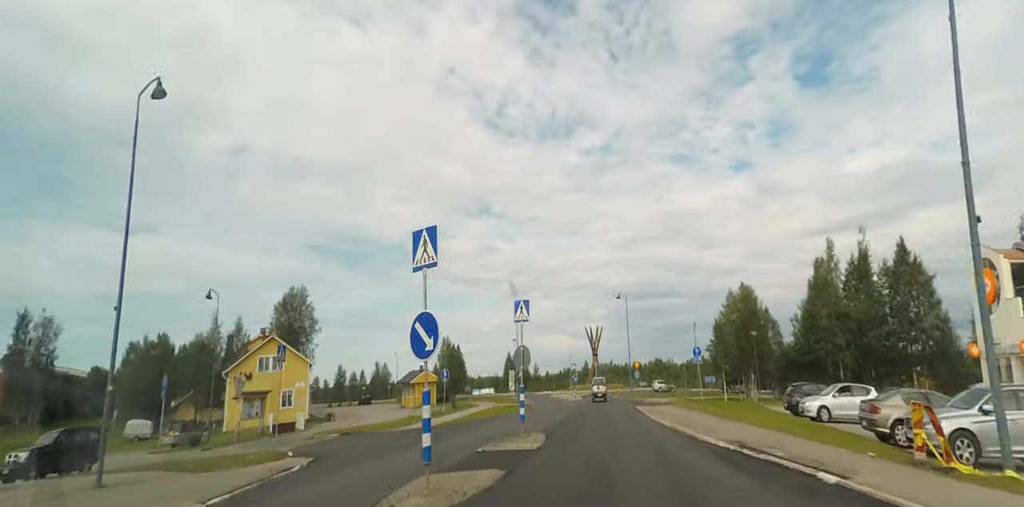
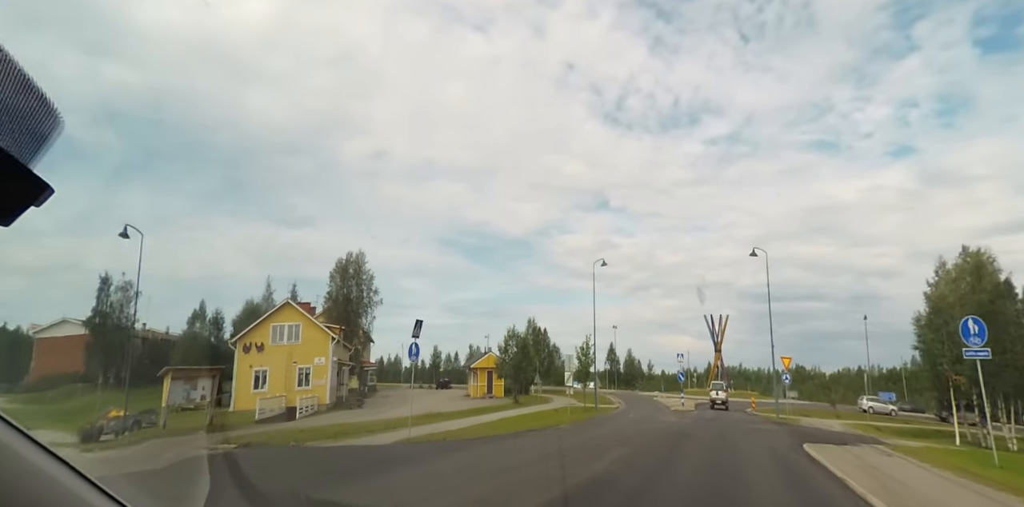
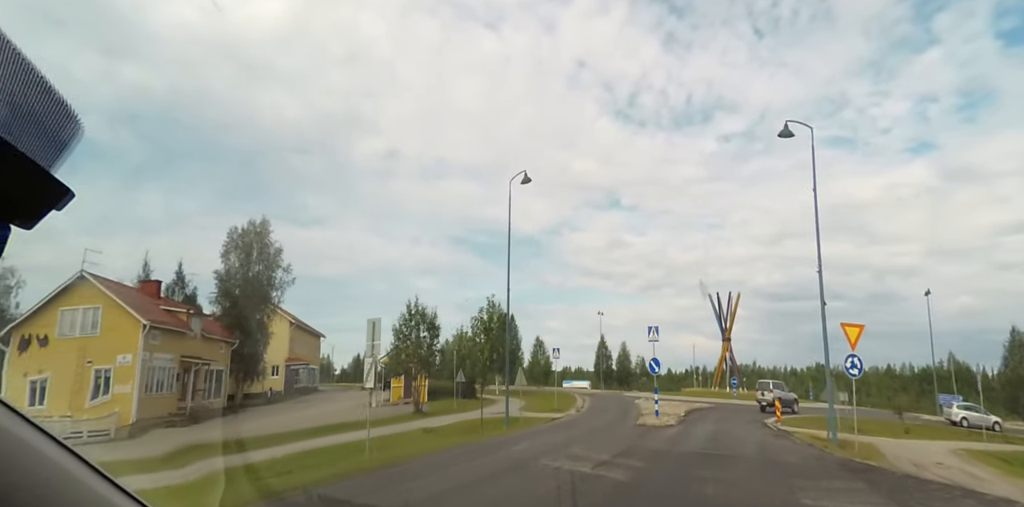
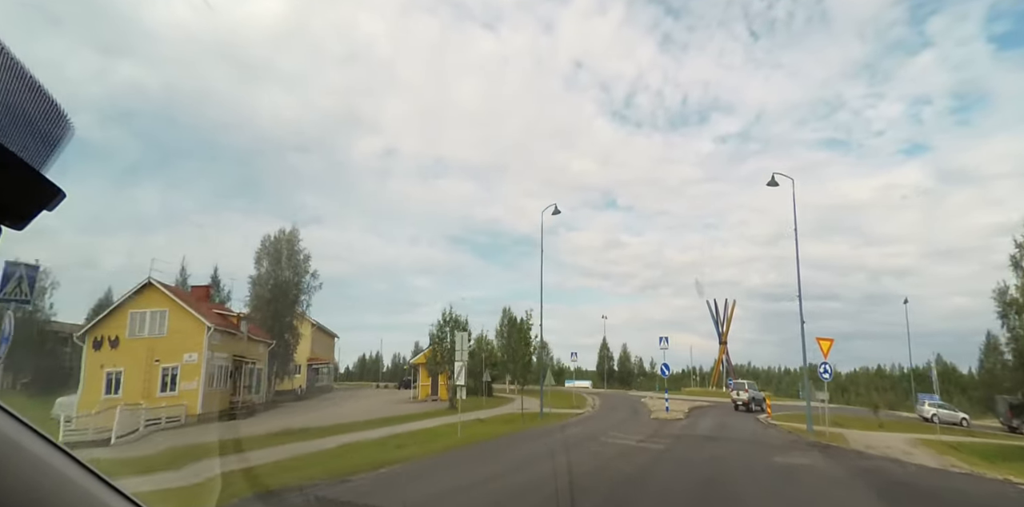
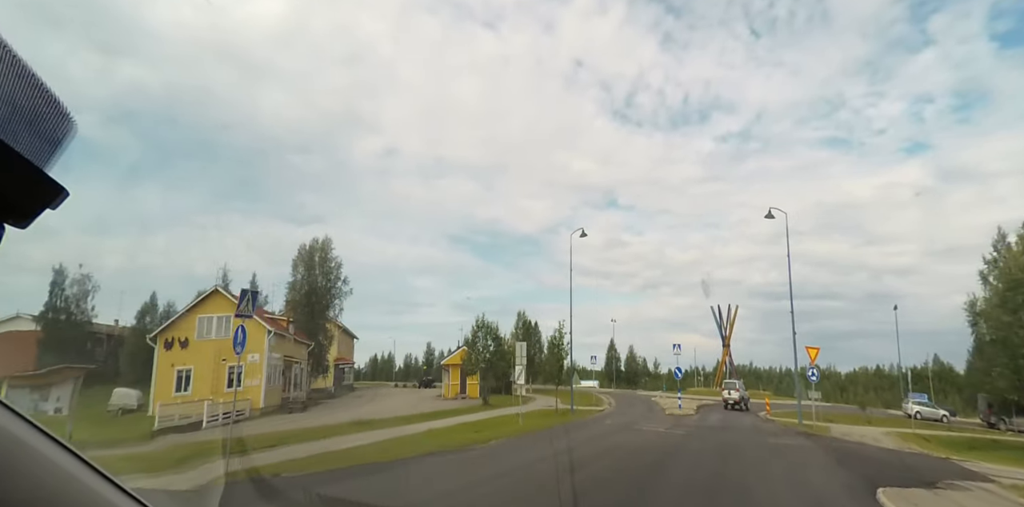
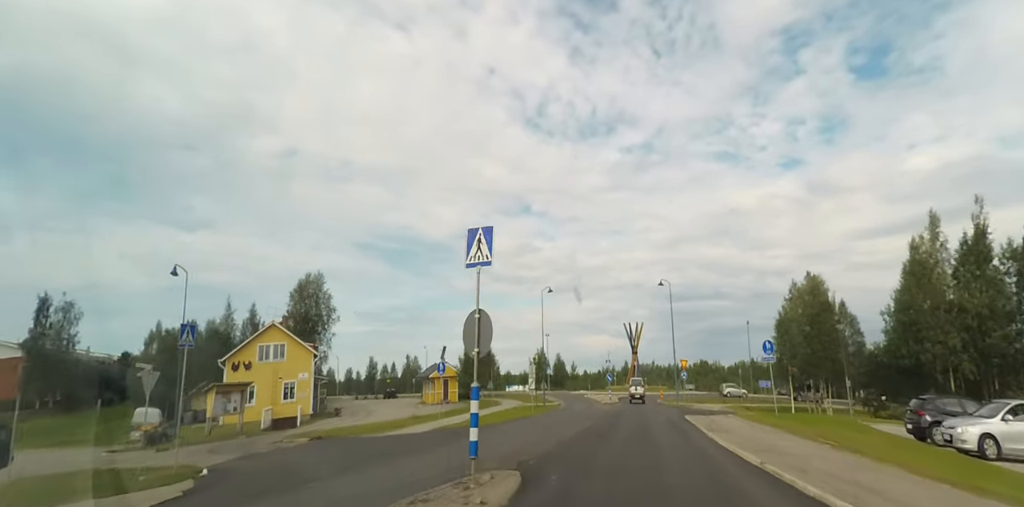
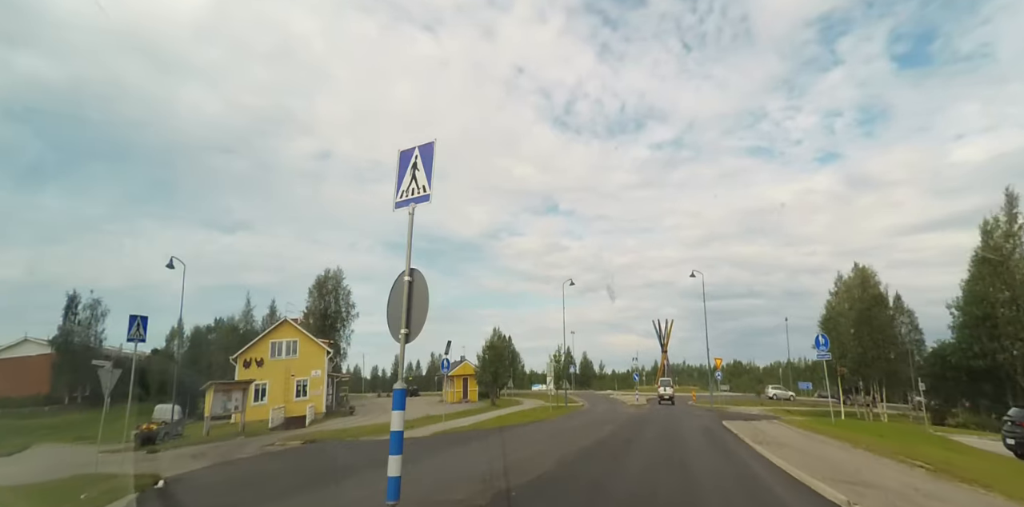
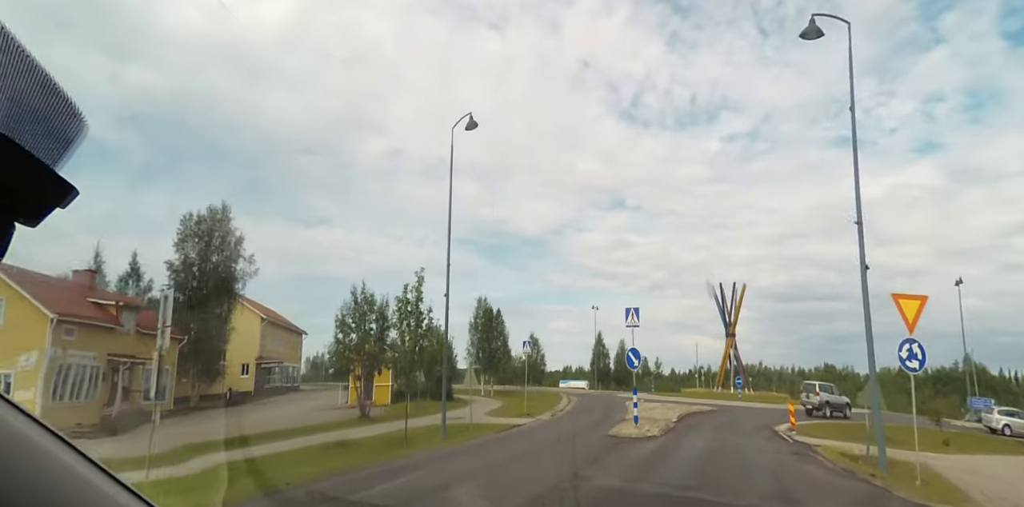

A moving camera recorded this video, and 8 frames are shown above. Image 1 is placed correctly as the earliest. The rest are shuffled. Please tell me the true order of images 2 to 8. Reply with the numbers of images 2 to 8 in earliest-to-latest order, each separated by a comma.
6, 7, 2, 5, 4, 3, 8
